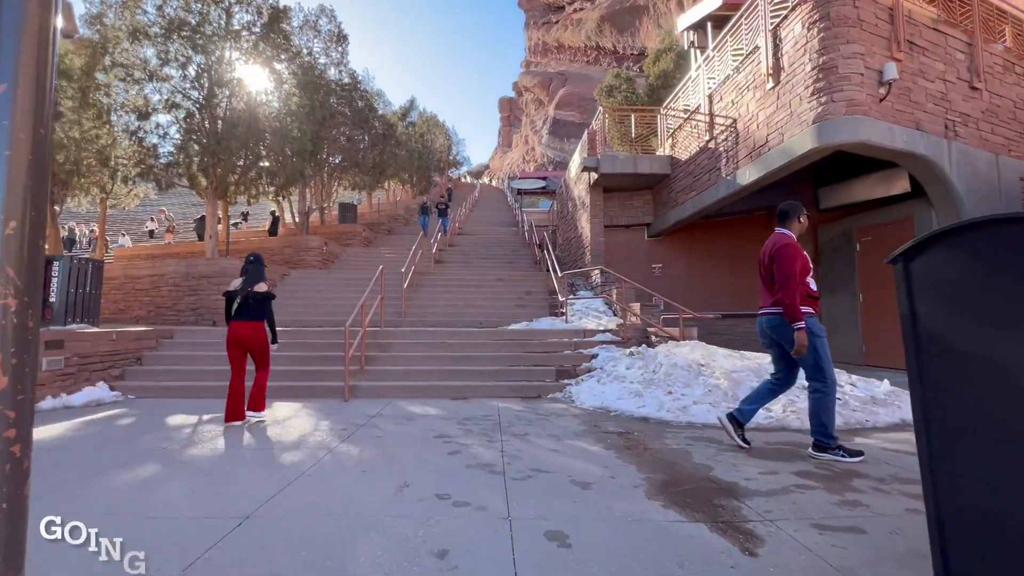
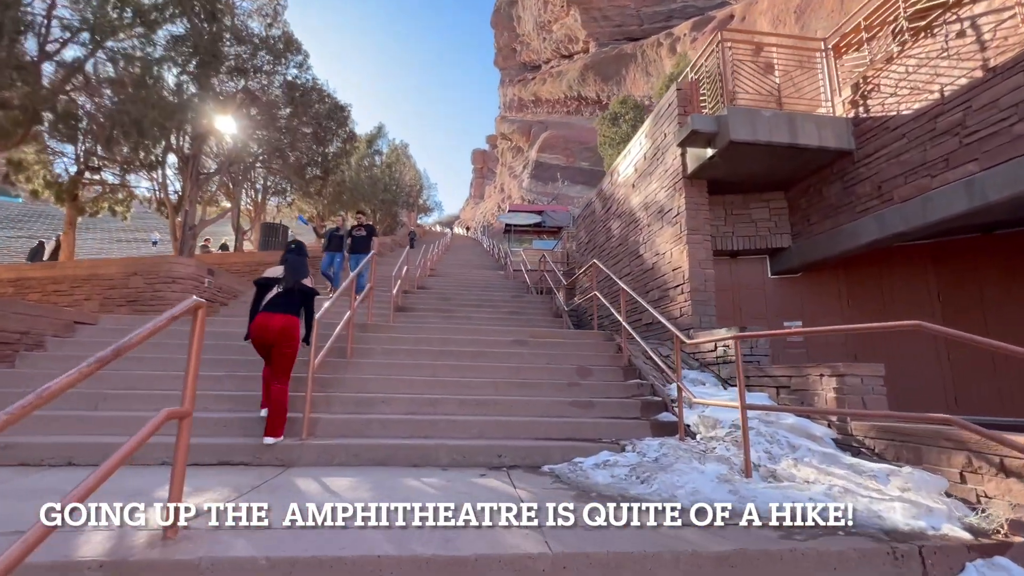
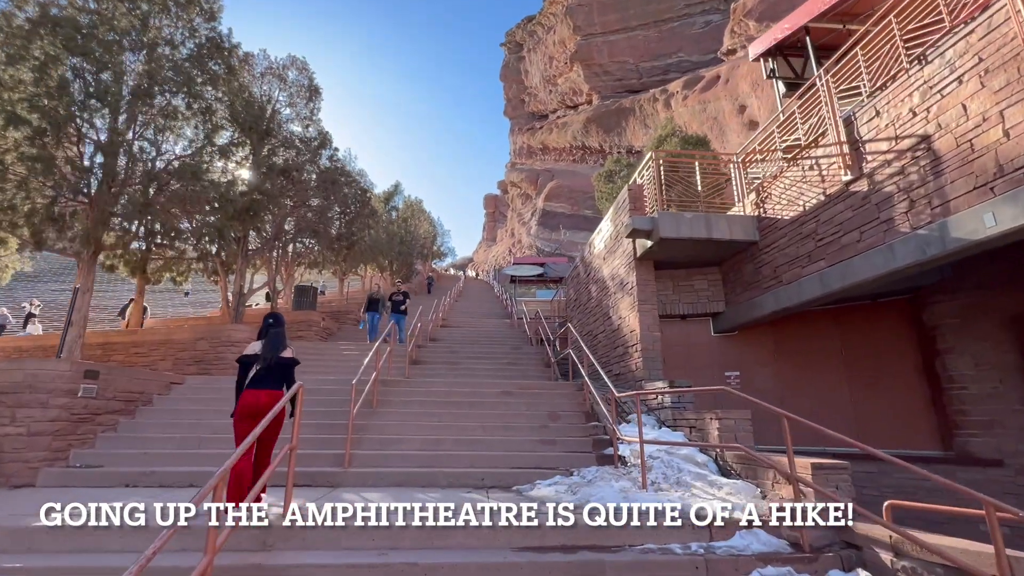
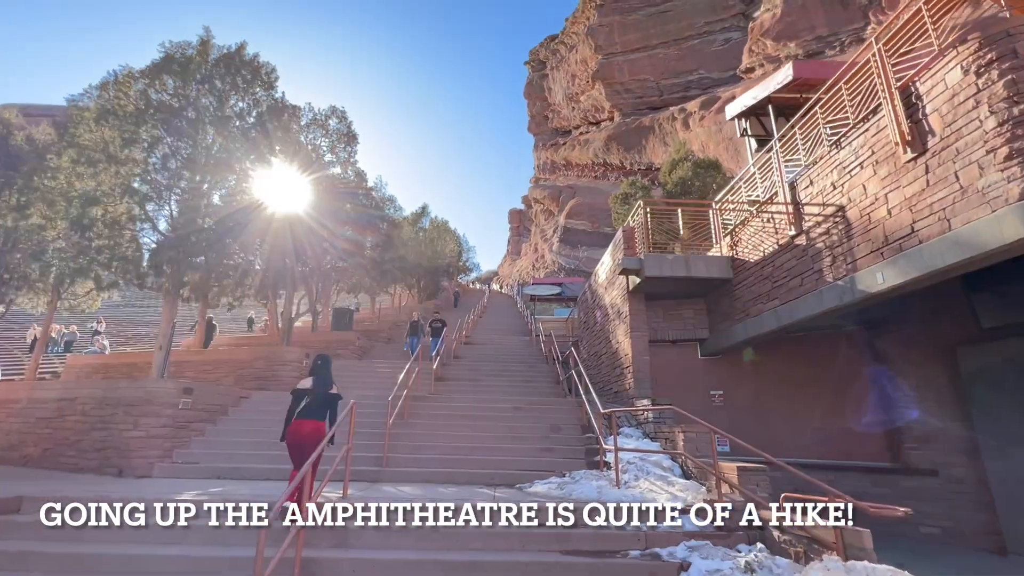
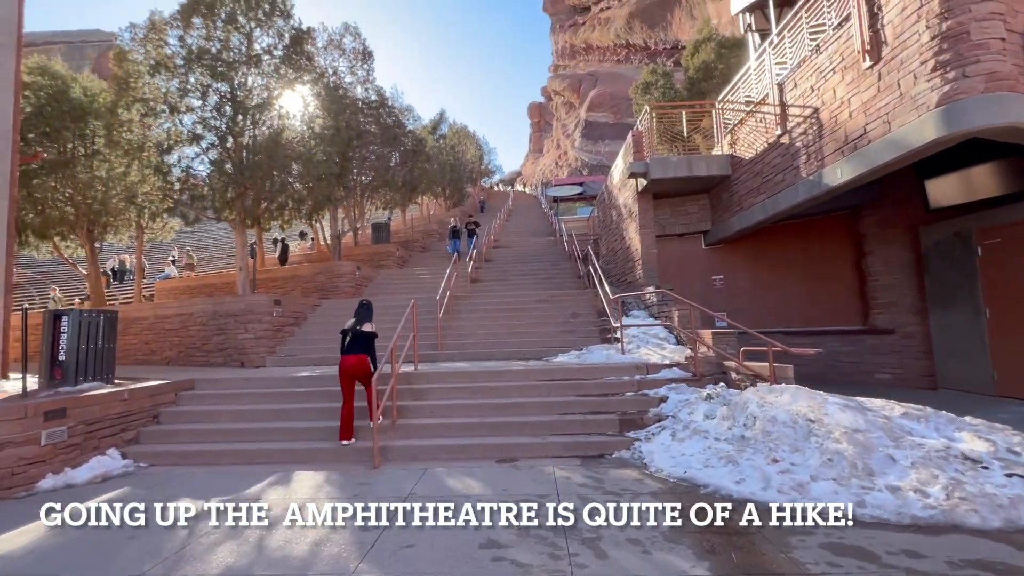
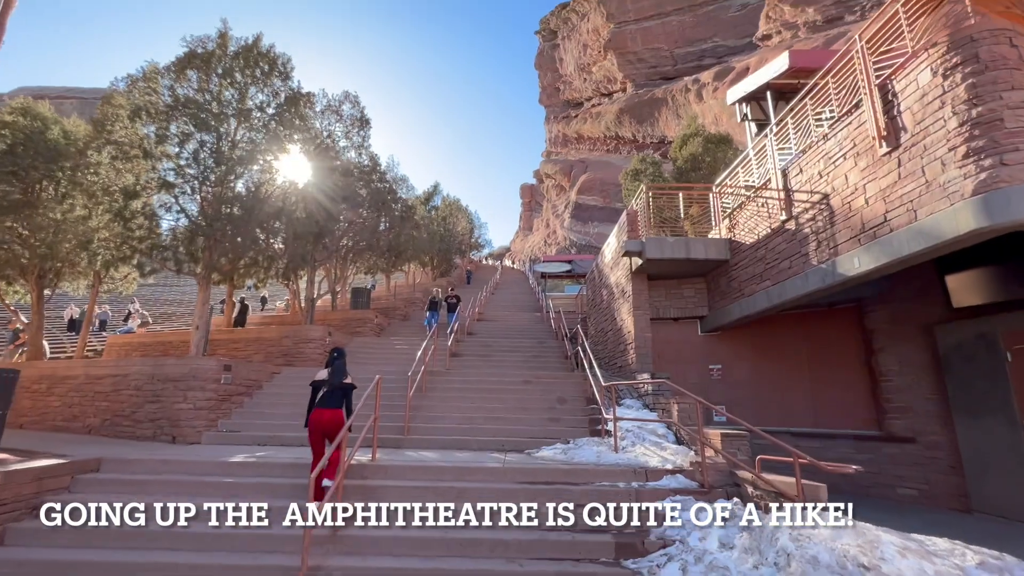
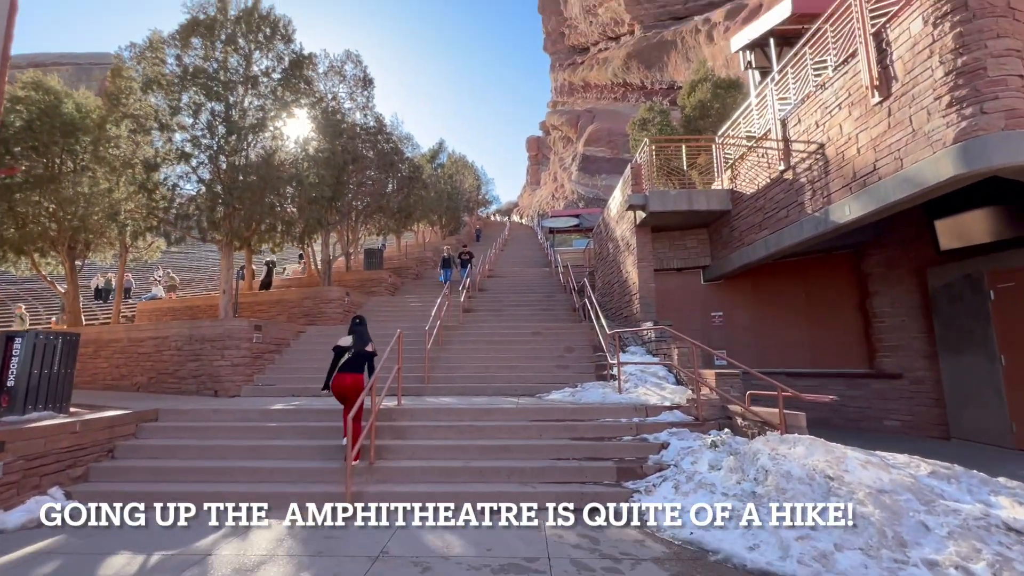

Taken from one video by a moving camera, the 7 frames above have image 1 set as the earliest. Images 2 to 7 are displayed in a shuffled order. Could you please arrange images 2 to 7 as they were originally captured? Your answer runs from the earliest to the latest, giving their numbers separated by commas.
5, 7, 6, 4, 3, 2
